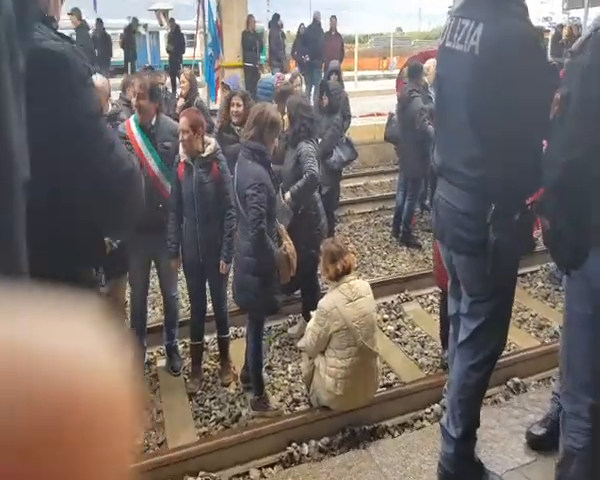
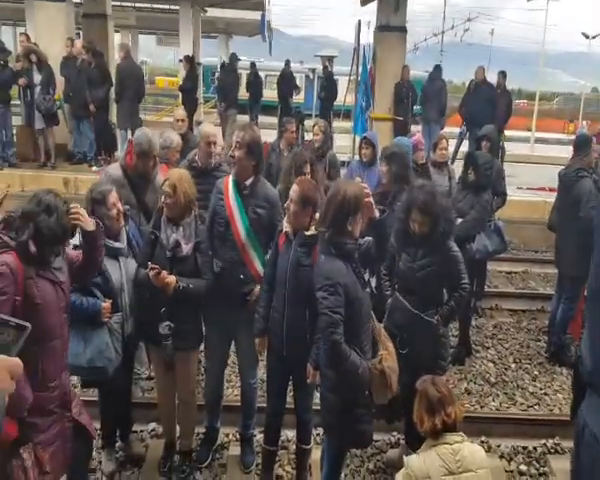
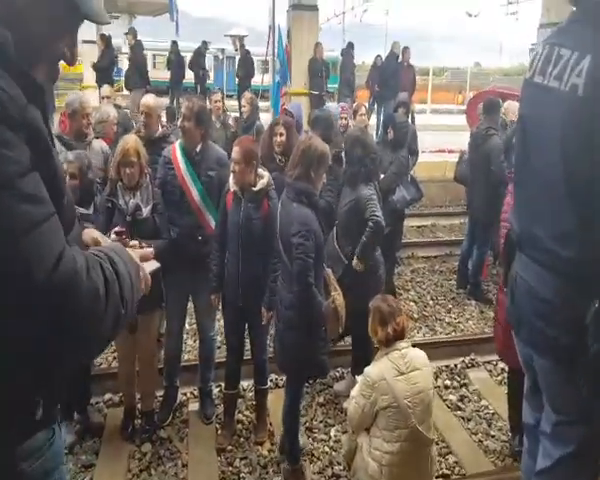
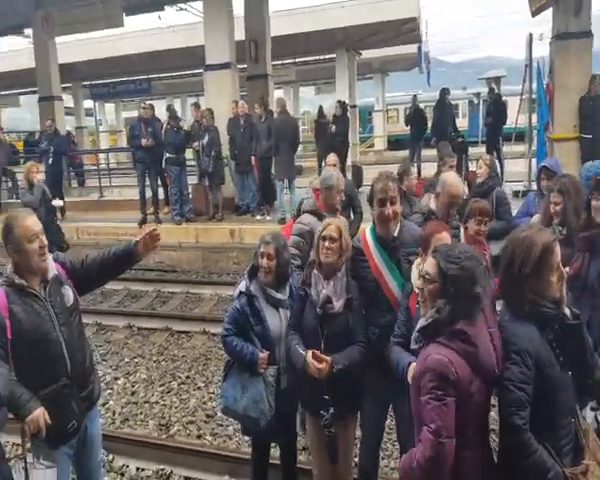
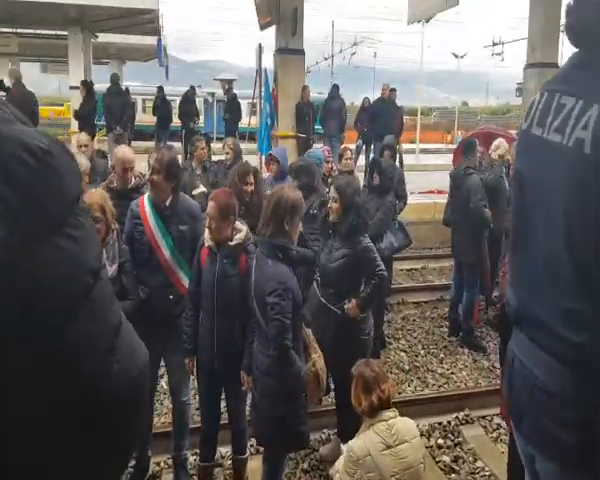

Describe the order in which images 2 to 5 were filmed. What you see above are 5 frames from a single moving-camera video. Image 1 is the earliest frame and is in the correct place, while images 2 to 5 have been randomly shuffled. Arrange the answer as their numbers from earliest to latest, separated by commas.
3, 5, 2, 4
